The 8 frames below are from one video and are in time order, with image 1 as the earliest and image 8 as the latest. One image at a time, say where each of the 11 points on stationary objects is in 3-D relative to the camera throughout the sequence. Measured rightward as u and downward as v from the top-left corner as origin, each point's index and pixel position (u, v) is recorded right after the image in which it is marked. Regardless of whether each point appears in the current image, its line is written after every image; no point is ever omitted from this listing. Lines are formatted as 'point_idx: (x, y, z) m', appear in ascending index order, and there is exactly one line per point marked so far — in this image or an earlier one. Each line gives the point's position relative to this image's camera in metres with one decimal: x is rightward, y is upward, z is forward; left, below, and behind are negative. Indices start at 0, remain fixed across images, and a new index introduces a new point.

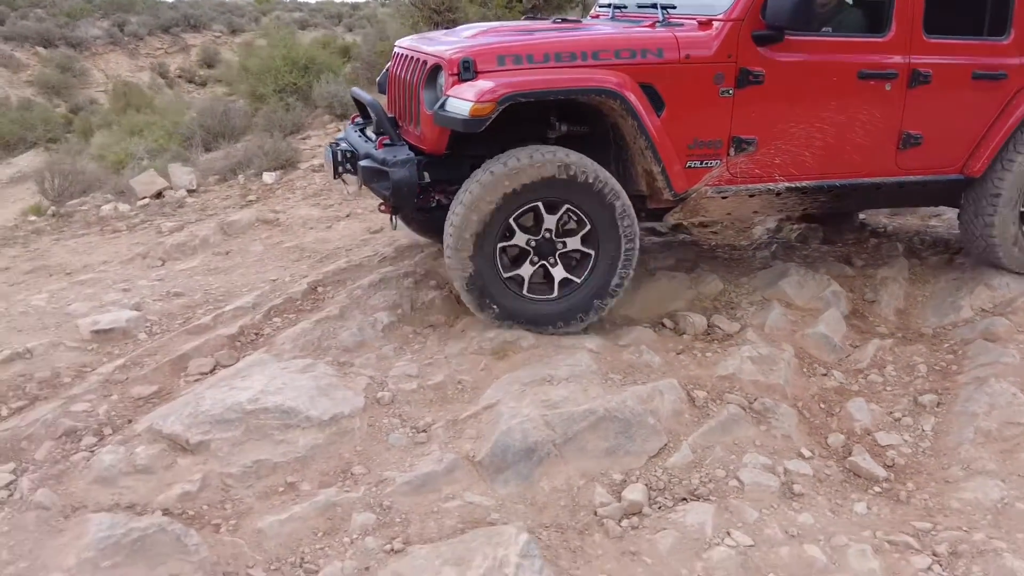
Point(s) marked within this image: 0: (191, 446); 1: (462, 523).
0: (-1.0, -0.5, +2.7) m
1: (-0.1, -0.7, +2.5) m
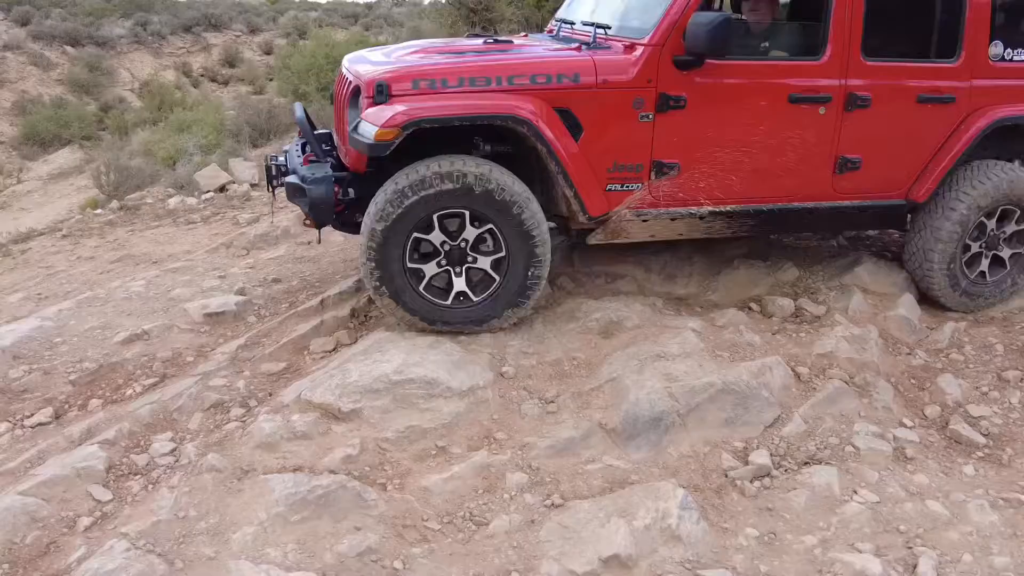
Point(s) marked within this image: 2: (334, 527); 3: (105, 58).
0: (-0.6, -0.4, +2.9) m
1: (+0.3, -0.6, +2.7) m
2: (-0.5, -0.6, +2.4) m
3: (-5.9, +3.4, +12.9) m
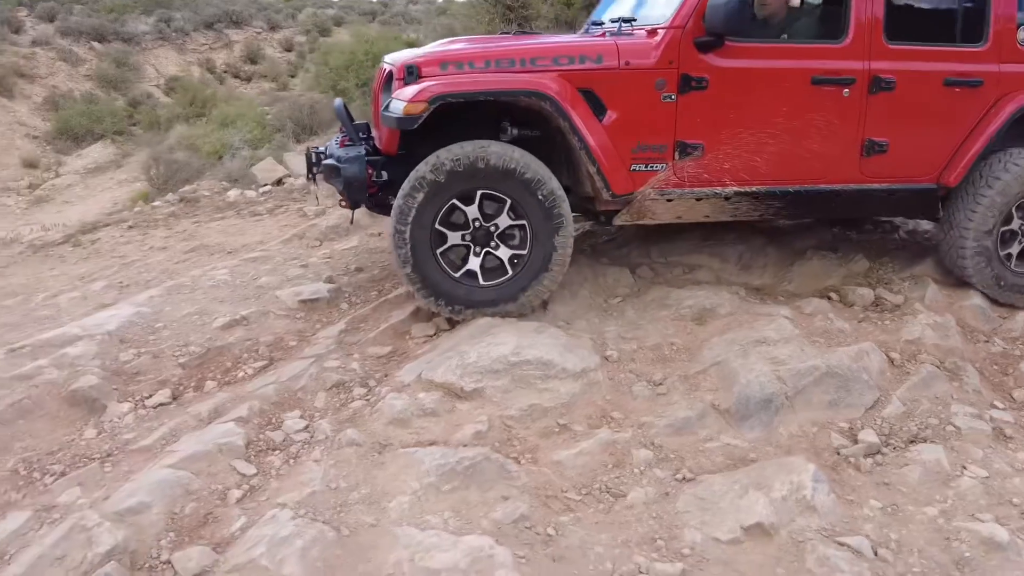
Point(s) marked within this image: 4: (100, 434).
0: (-0.2, -0.4, +3.0) m
1: (+0.7, -0.5, +2.8) m
2: (-0.1, -0.6, +2.5) m
3: (-5.6, +3.4, +13.0) m
4: (-1.4, -0.5, +3.1) m
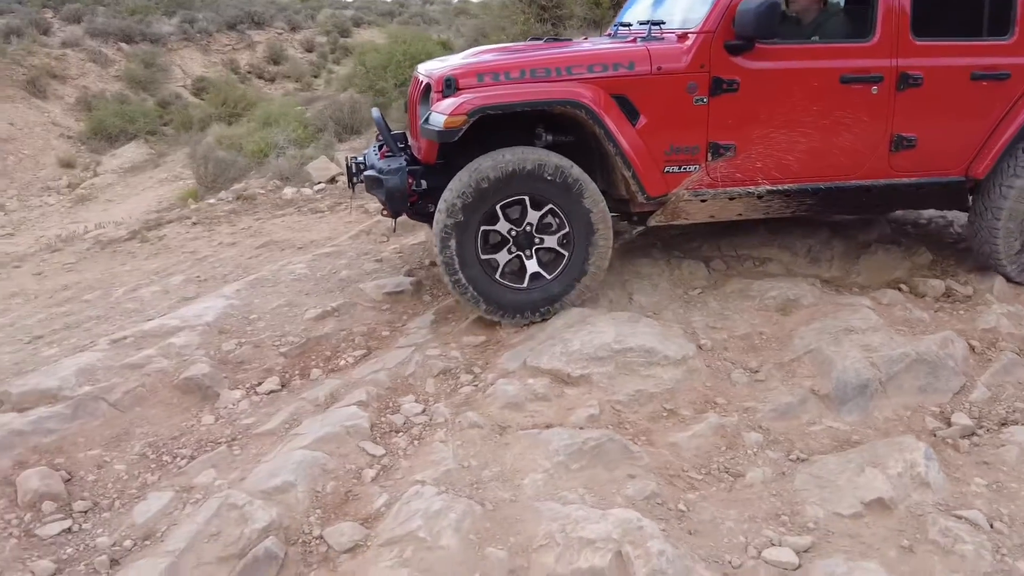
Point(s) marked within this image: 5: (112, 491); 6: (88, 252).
0: (+0.2, -0.3, +3.1) m
1: (+1.1, -0.5, +2.9) m
2: (+0.3, -0.6, +2.6) m
3: (-5.2, +3.5, +13.1) m
4: (-1.1, -0.5, +3.2) m
5: (-1.3, -0.7, +2.8) m
6: (-2.7, +0.2, +5.7) m
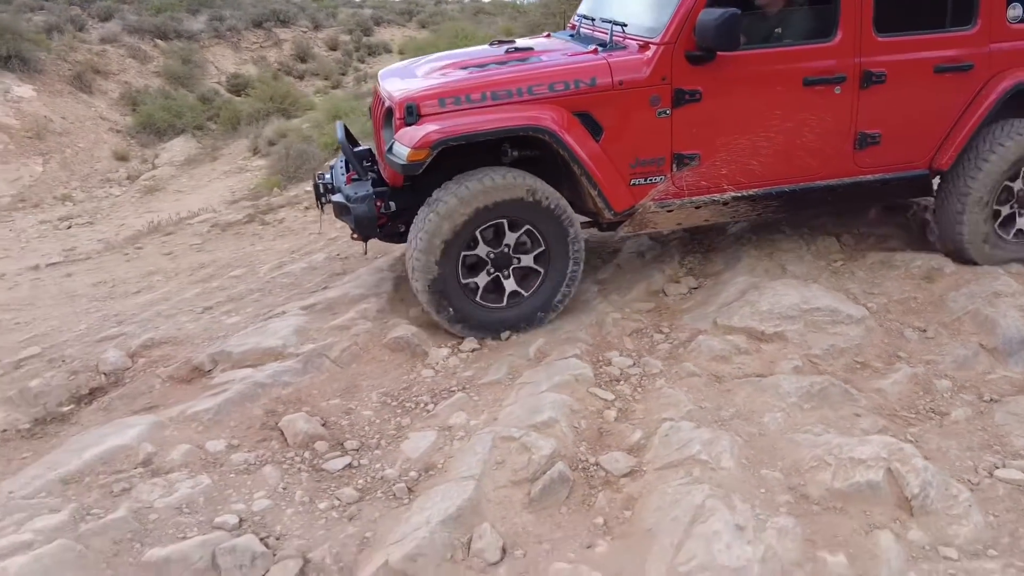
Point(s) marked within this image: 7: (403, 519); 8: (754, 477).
0: (+1.0, -0.2, +3.4) m
1: (+1.8, -0.4, +3.3) m
2: (+1.1, -0.4, +3.0) m
3: (-4.8, +3.6, +13.3) m
4: (-0.3, -0.3, +3.5) m
5: (-0.5, -0.5, +3.1) m
6: (-2.0, +0.4, +5.9) m
7: (-0.3, -0.7, +2.6) m
8: (+0.7, -0.6, +2.6) m
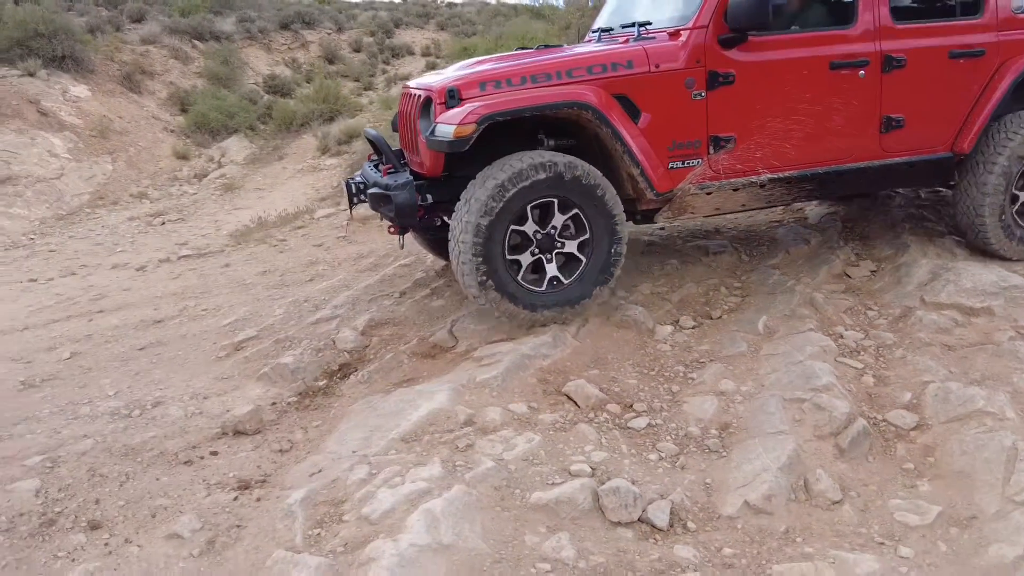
0: (+2.0, -0.1, +3.8) m
1: (+2.9, -0.3, +3.7) m
2: (+2.1, -0.3, +3.4) m
3: (-4.3, +3.6, +13.4) m
4: (+0.7, -0.3, +3.8) m
5: (+0.5, -0.4, +3.4) m
6: (-1.1, +0.4, +6.2) m
7: (+0.7, -0.6, +2.9) m
8: (+1.8, -0.5, +3.0) m
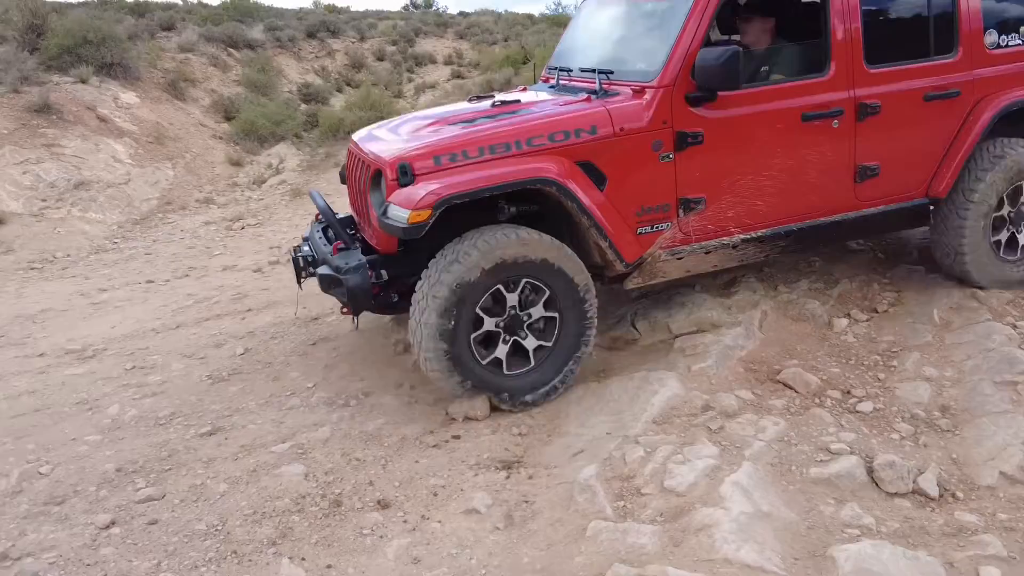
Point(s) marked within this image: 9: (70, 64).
0: (+2.9, -0.1, +4.1) m
1: (+3.8, -0.2, +4.0) m
2: (+3.0, -0.3, +3.7) m
3: (-3.8, +3.5, +13.5) m
4: (+1.6, -0.2, +4.1) m
5: (+1.4, -0.4, +3.6) m
6: (-0.4, +0.4, +6.4) m
7: (+1.7, -0.6, +3.2) m
8: (+2.7, -0.4, +3.3) m
9: (-5.4, +2.7, +10.9) m
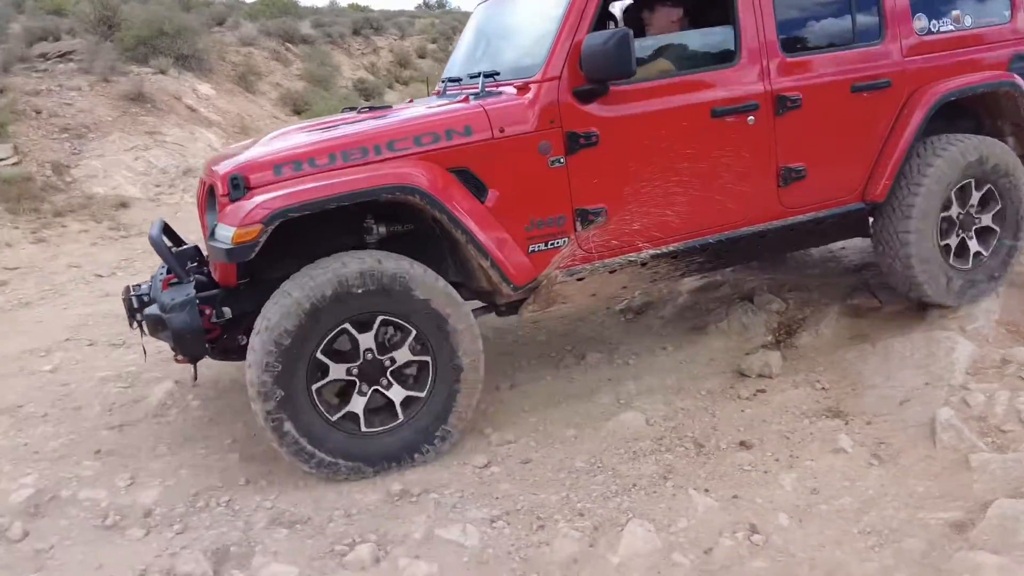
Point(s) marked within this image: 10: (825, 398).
0: (+4.2, +0.1, +4.6) m
1: (+5.0, -0.1, +4.5) m
2: (+4.3, -0.1, +4.1) m
3: (-3.0, +3.6, +13.6) m
4: (+2.9, -0.1, +4.4) m
5: (+2.7, -0.3, +4.0) m
6: (+0.8, +0.6, +6.6) m
7: (+3.0, -0.4, +3.5) m
8: (+4.0, -0.3, +3.7) m
9: (-4.5, +2.9, +10.9) m
10: (+1.3, -0.5, +3.7) m
